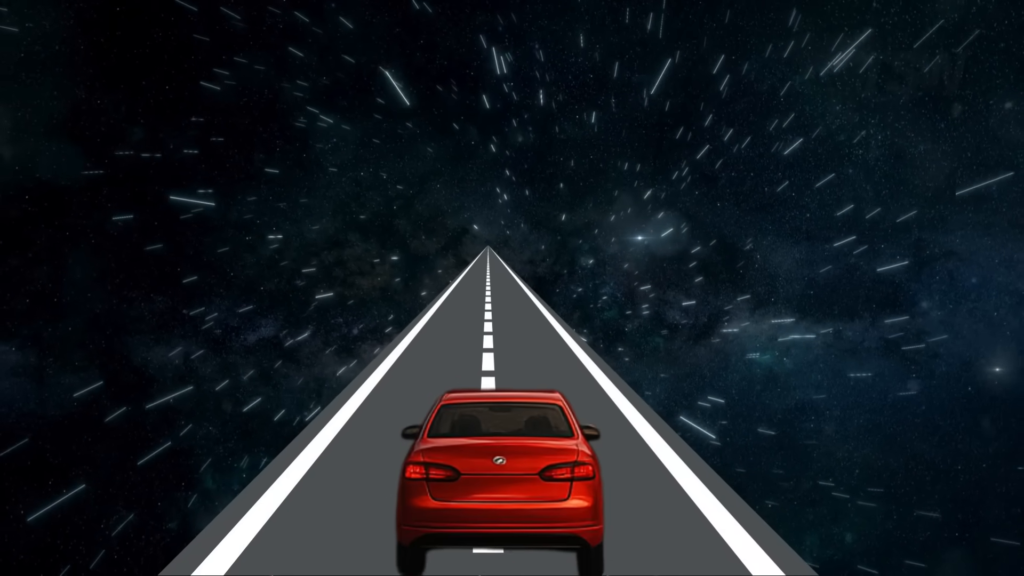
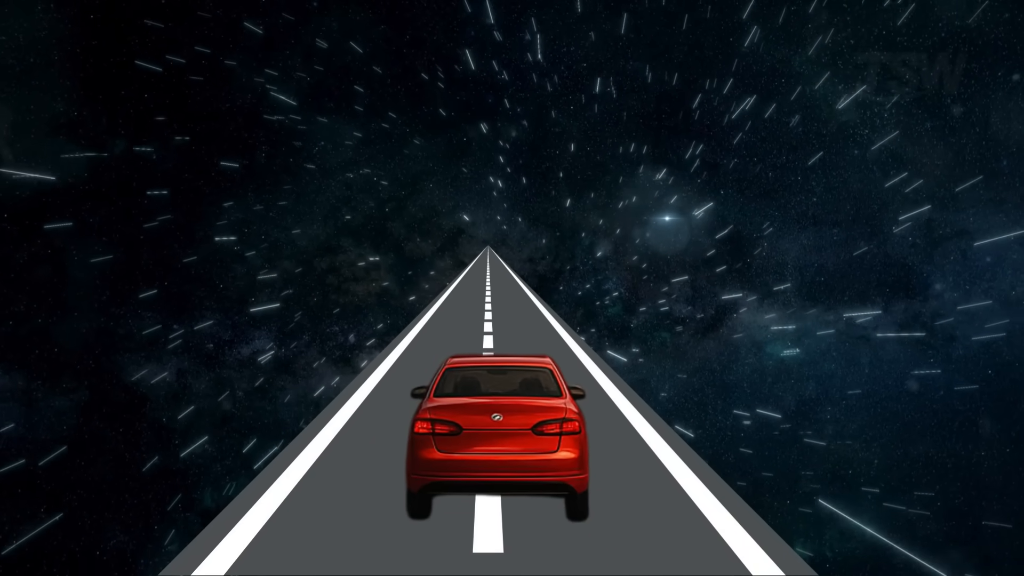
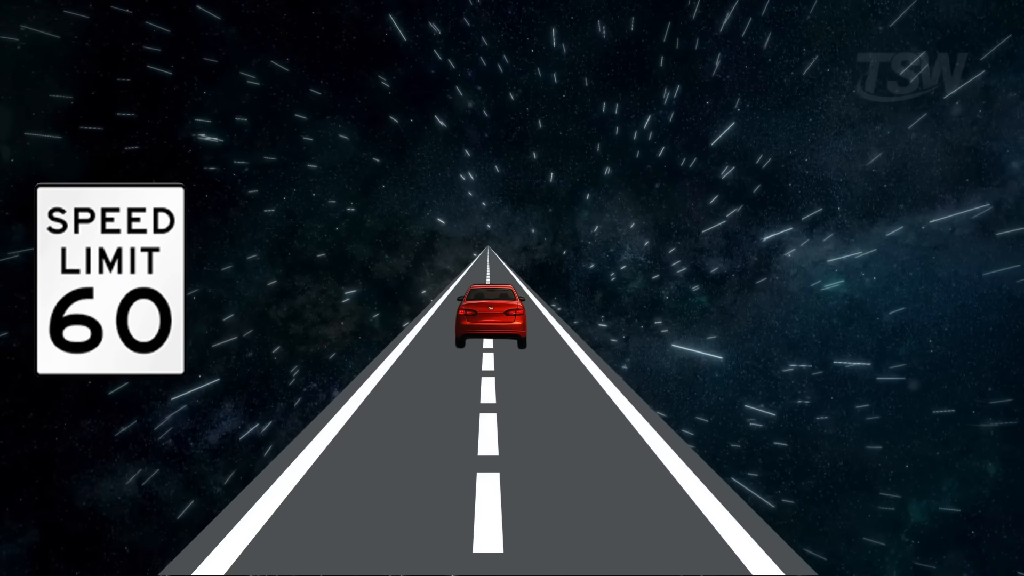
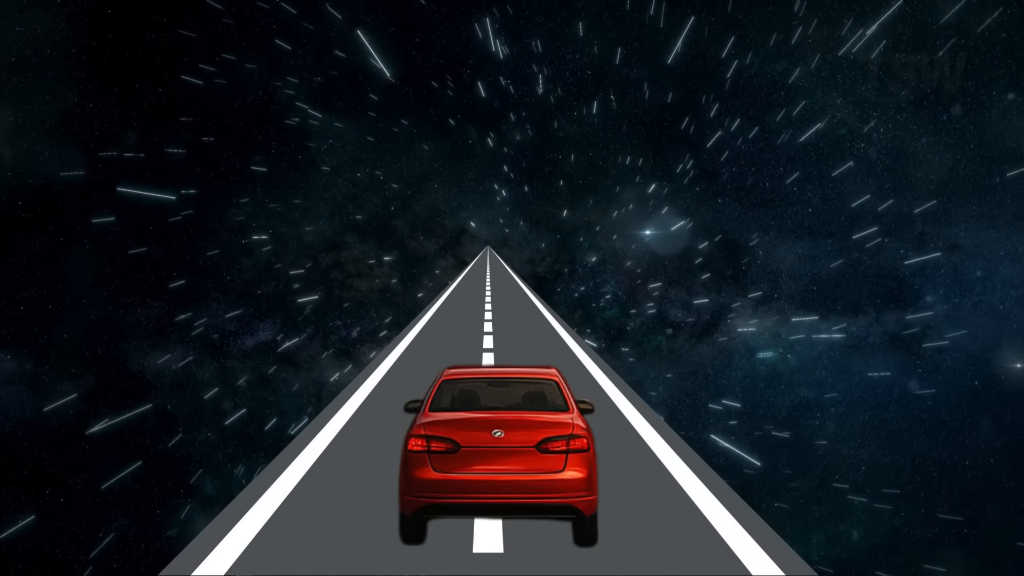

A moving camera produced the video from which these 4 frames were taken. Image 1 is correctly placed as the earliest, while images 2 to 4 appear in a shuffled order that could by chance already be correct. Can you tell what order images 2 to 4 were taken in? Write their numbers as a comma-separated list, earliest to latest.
4, 2, 3
